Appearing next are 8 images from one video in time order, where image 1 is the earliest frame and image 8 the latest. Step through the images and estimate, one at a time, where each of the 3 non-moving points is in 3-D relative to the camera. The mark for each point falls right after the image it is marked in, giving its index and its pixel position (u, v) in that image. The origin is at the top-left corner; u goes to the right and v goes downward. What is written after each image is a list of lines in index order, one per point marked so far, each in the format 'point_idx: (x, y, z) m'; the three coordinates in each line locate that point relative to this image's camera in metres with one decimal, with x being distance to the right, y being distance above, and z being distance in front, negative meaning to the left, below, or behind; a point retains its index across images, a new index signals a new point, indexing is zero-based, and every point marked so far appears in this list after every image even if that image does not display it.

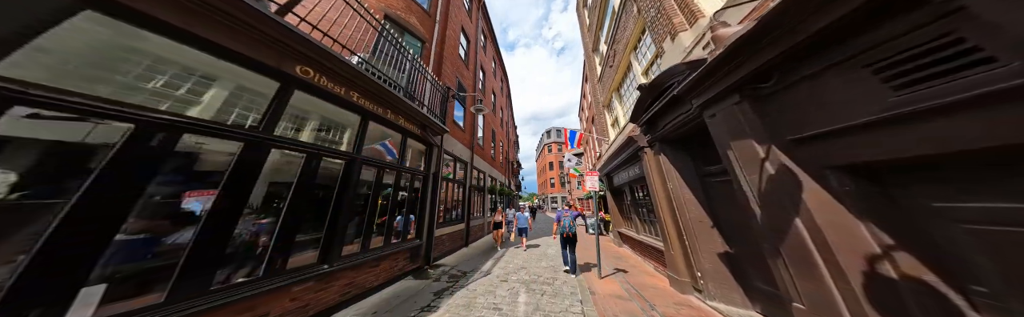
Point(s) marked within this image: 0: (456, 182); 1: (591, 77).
0: (-2.7, -1.2, +8.9) m
1: (+6.1, +6.2, +13.9) m
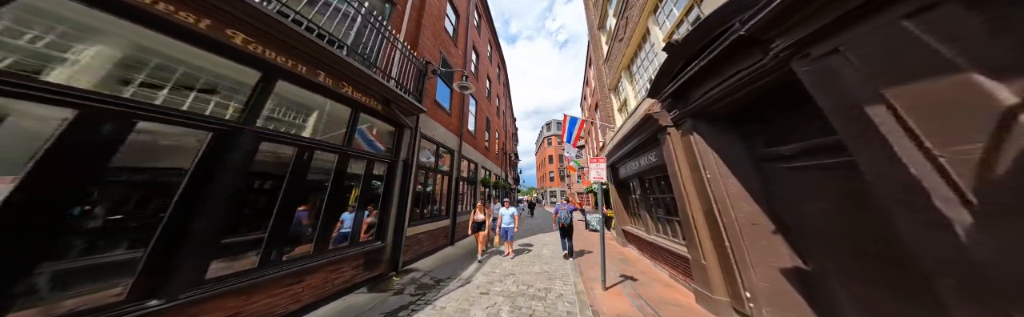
0: (-3.0, -0.6, +7.8) m
1: (+5.8, +6.8, +12.5) m
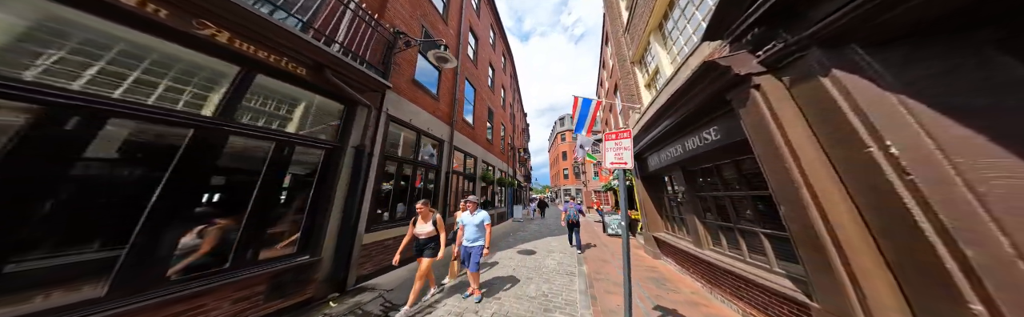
0: (-3.2, -0.3, +6.5) m
1: (+5.8, +7.4, +10.4) m
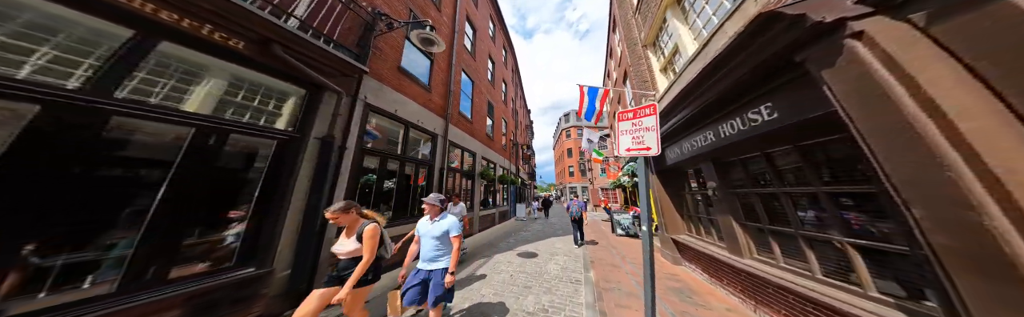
0: (-3.3, -0.1, +5.9) m
1: (+5.8, +7.6, +9.6) m
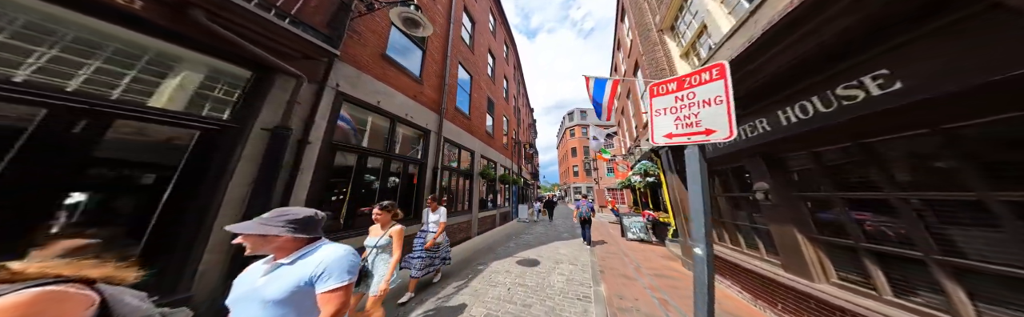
0: (-3.3, 0.0, +5.3) m
1: (+5.8, +7.7, +8.8) m
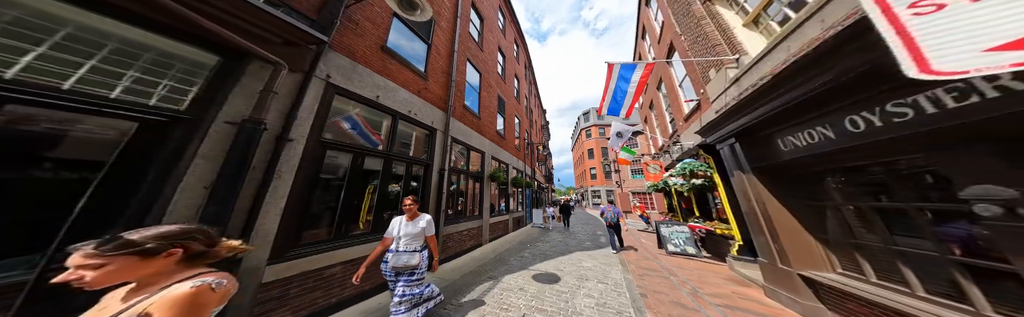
0: (-3.0, -0.1, +4.8) m
1: (+6.2, +7.8, +7.8) m
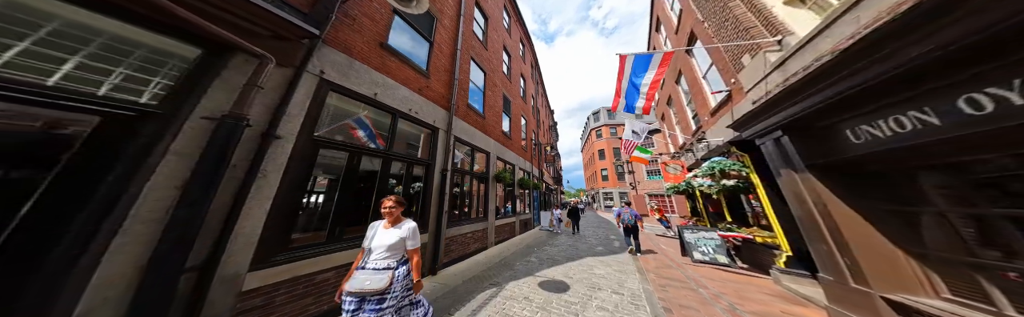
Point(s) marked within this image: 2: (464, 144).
0: (-2.9, -0.1, +4.7) m
1: (+6.4, +7.9, +7.3) m
2: (-2.0, +0.6, +7.5) m
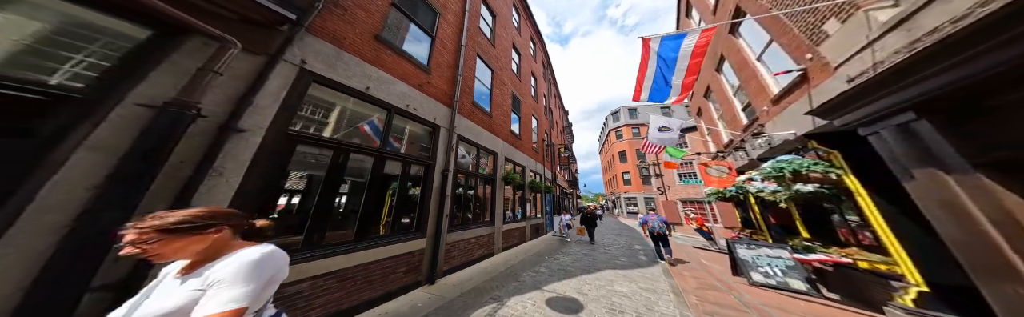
0: (-2.8, 0.0, +4.3) m
1: (+6.6, +7.9, +6.3) m
2: (-1.7, +0.6, +7.1) m
